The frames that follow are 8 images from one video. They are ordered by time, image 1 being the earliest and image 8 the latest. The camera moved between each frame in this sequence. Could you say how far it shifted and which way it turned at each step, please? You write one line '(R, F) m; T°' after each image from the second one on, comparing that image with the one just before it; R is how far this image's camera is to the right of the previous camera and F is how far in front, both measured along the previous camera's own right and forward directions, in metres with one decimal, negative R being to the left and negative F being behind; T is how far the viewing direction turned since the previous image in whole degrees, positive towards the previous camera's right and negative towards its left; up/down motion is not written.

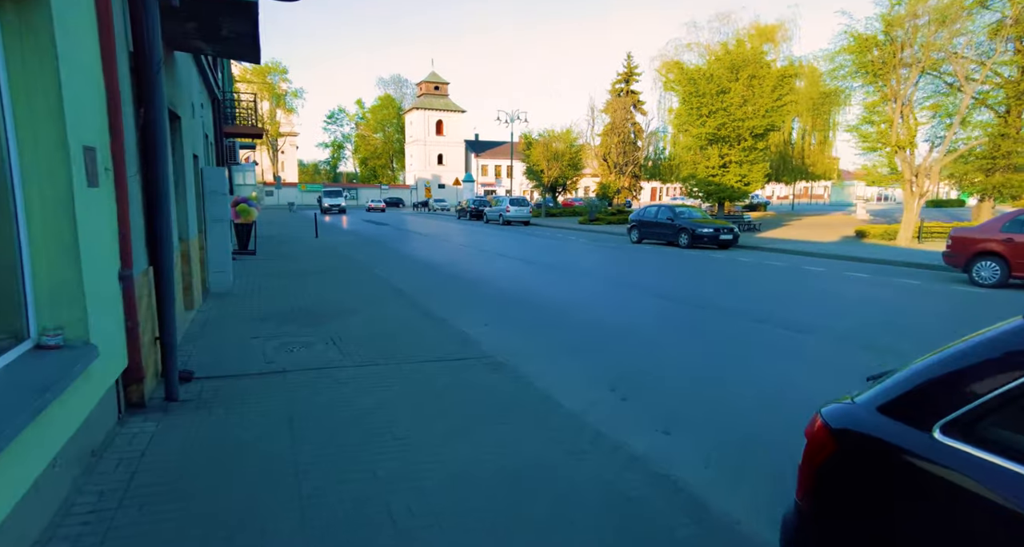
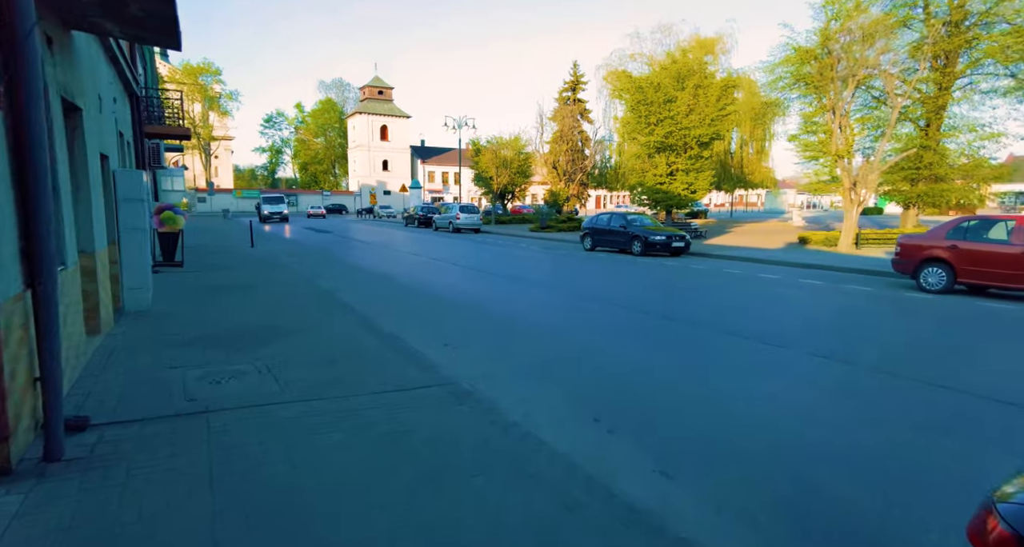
(-0.1, +0.5) m; +6°
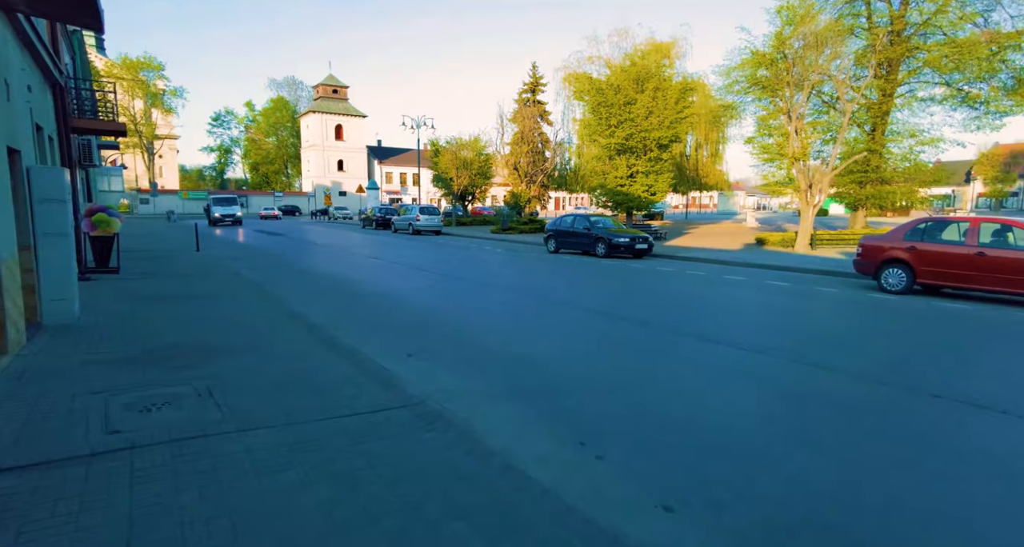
(-0.1, +0.4) m; +4°
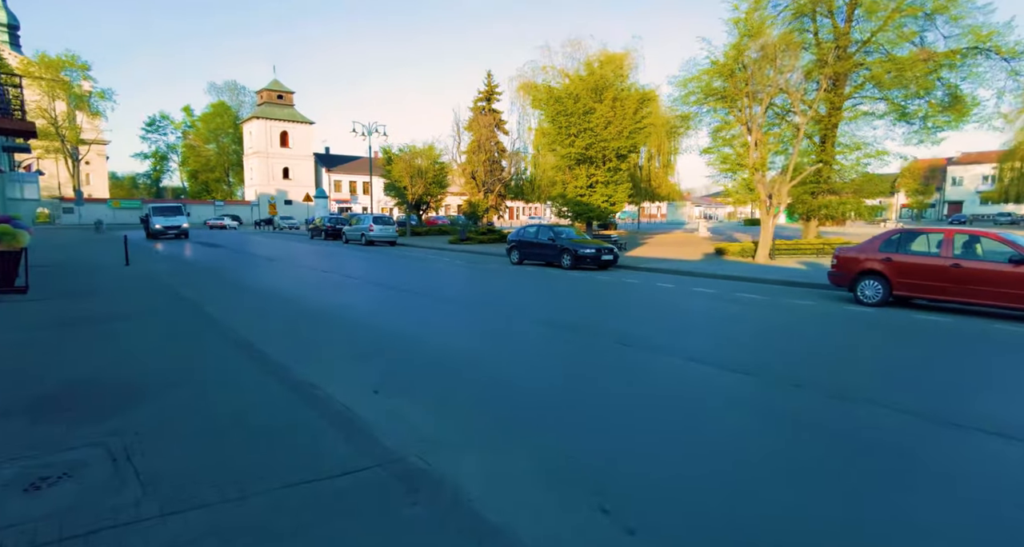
(-0.3, +0.6) m; +5°
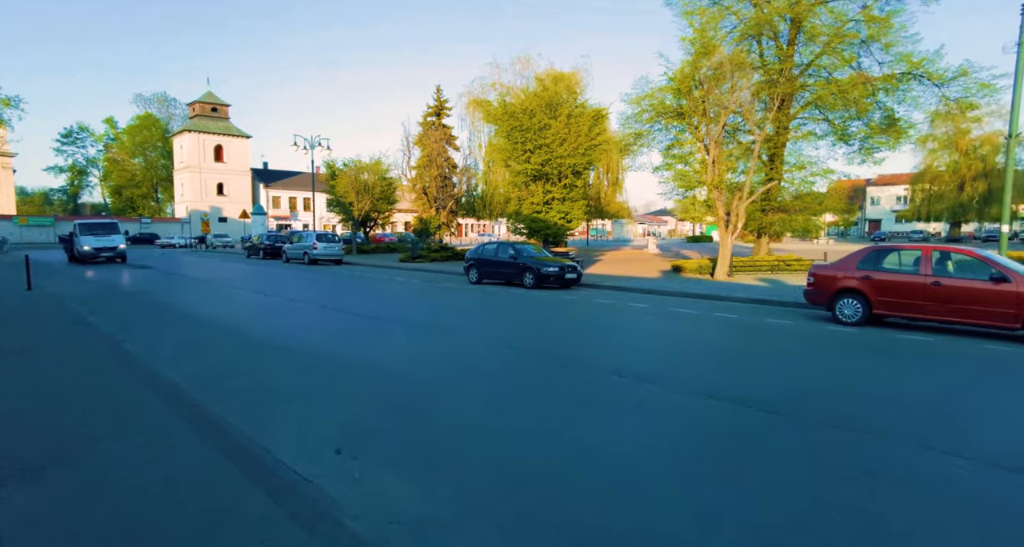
(-0.3, +0.8) m; +6°
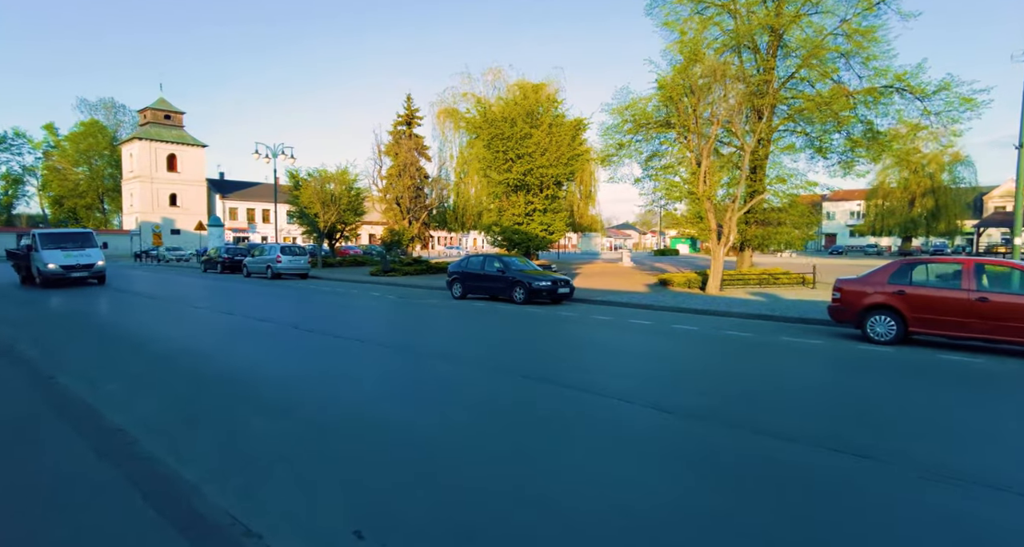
(-0.6, +0.9) m; +4°
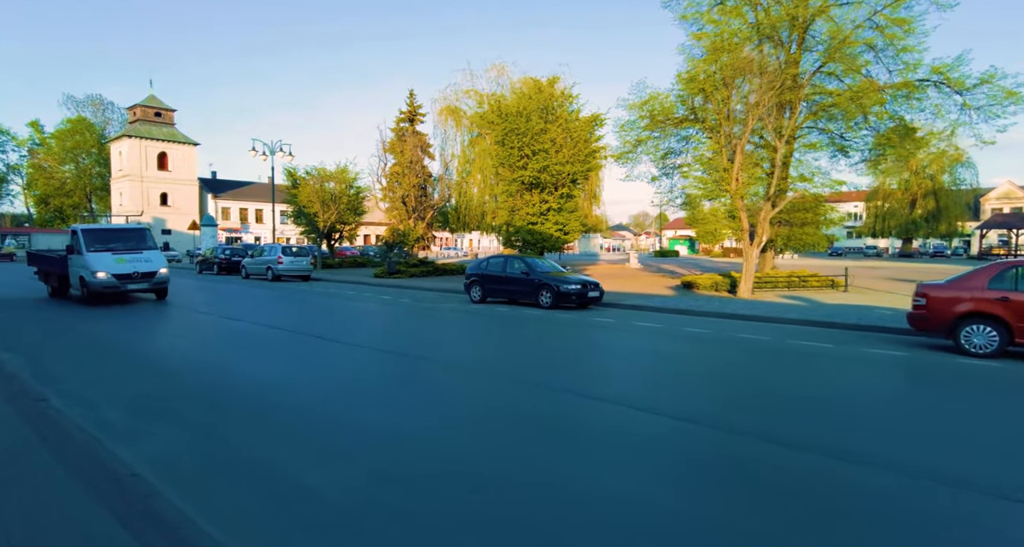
(-0.8, +0.9) m; +1°
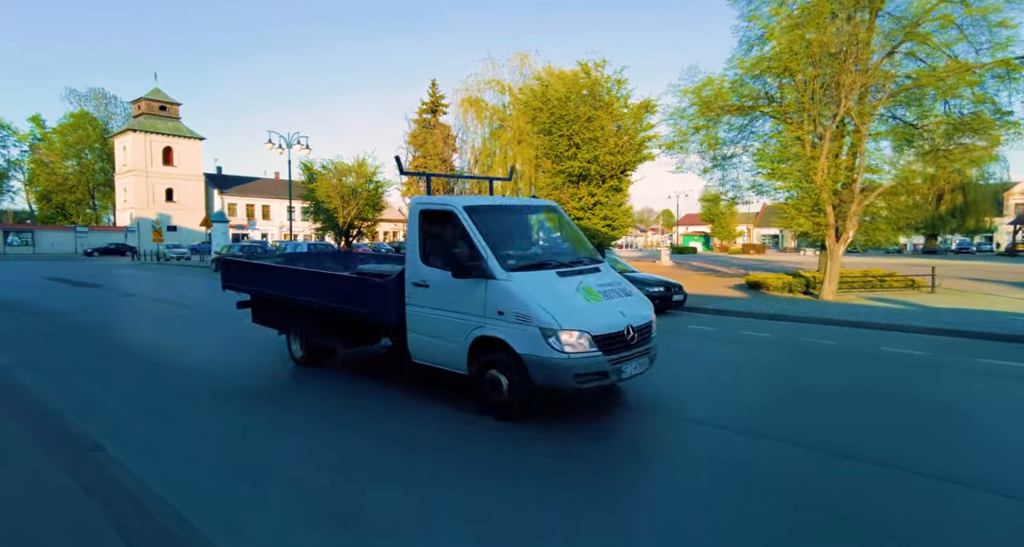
(-1.6, +1.4) m; 0°
